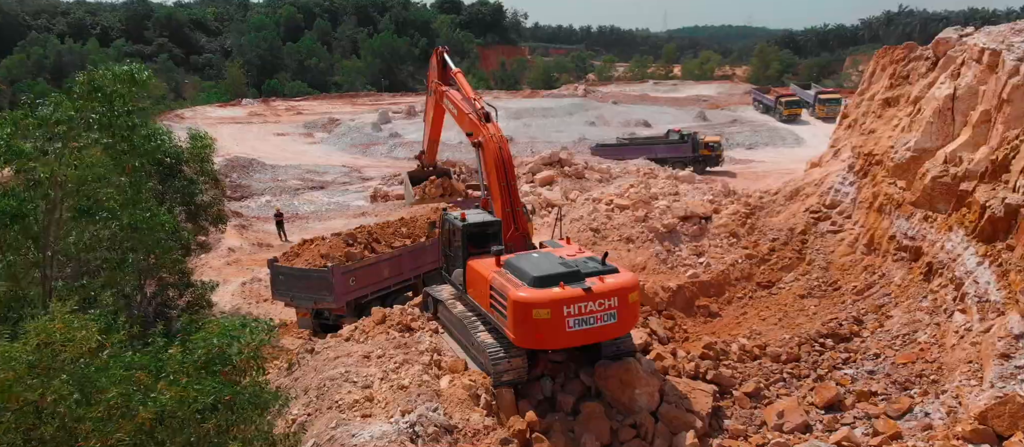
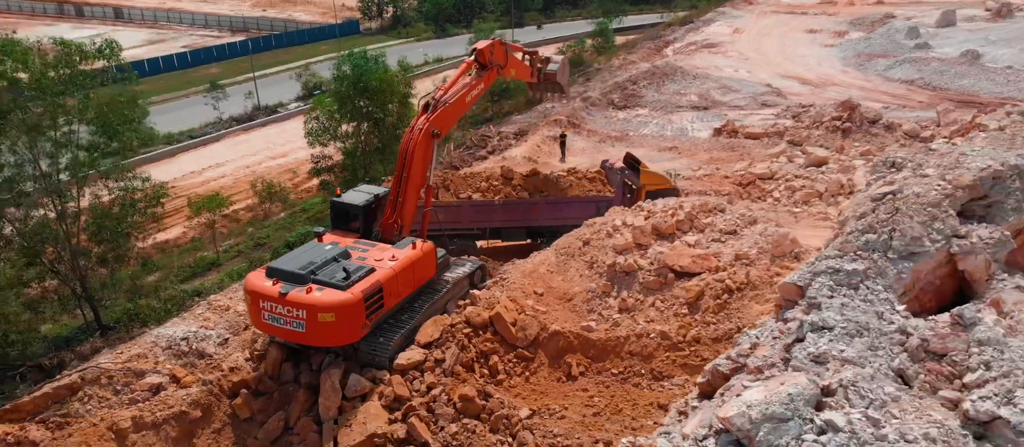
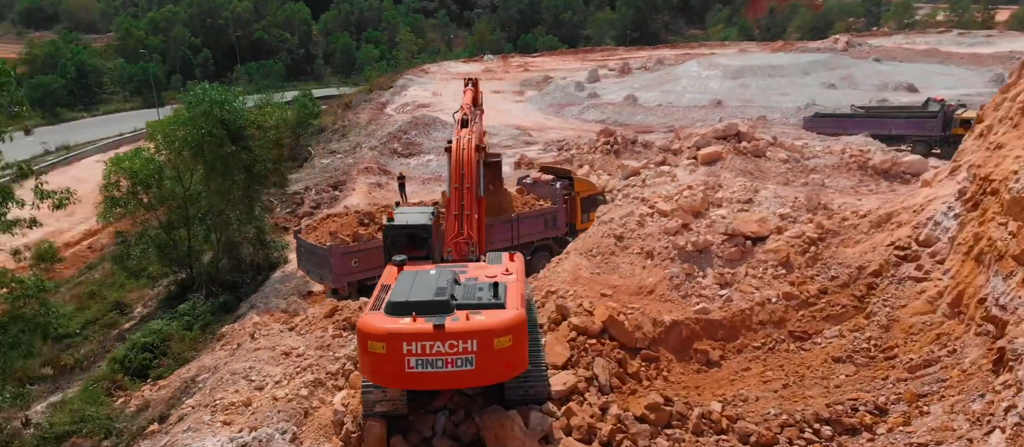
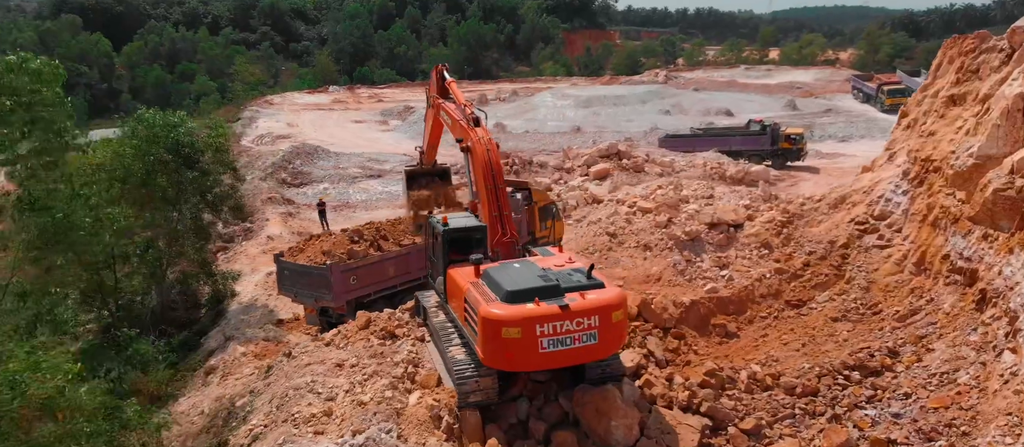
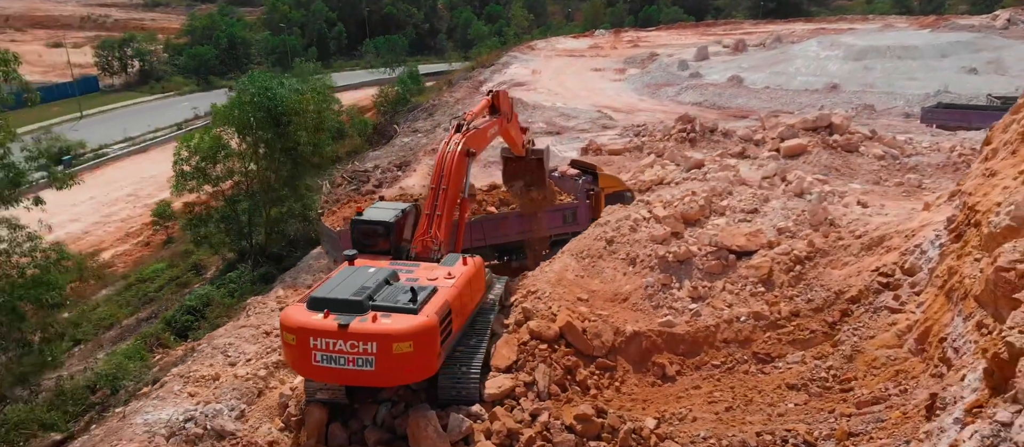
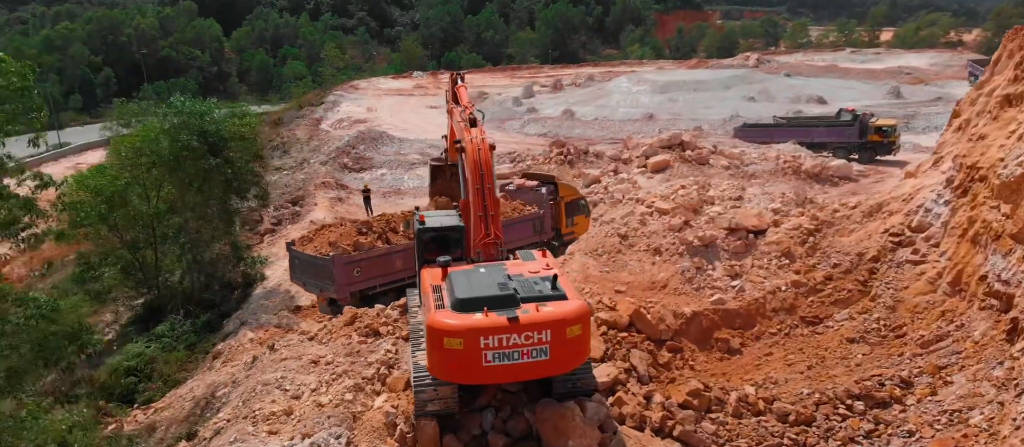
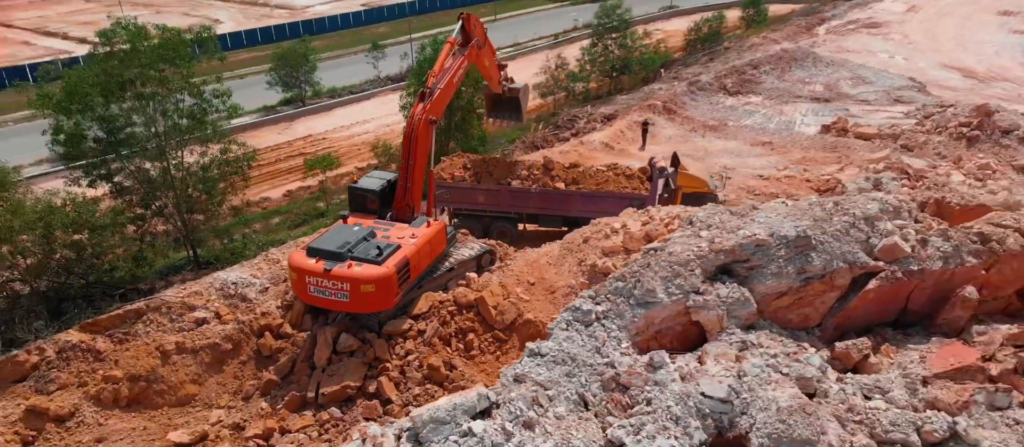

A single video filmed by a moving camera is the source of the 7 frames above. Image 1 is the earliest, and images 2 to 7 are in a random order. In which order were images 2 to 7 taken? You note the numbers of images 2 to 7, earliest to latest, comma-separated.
4, 6, 3, 5, 2, 7
